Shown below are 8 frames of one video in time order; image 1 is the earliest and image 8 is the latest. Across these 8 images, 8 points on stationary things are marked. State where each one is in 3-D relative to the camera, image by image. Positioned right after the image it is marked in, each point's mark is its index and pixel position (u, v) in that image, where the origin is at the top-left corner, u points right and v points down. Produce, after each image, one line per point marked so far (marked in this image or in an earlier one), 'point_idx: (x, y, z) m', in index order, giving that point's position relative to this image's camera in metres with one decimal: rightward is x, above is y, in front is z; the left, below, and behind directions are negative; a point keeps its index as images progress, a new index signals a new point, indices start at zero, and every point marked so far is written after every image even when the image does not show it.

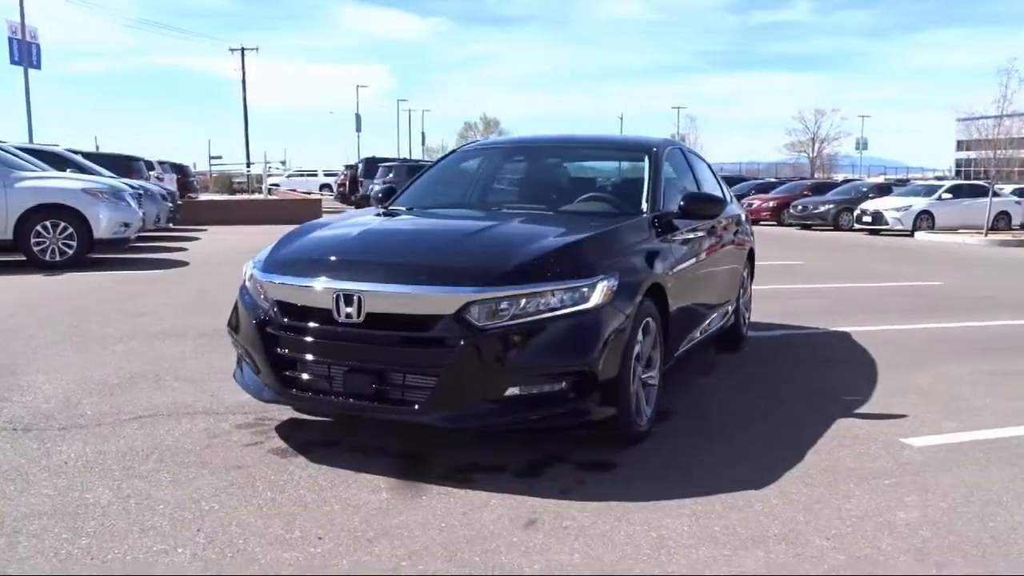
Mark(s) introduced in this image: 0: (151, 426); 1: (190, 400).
0: (-2.0, -0.8, +5.0) m
1: (-2.0, -0.7, +5.6) m
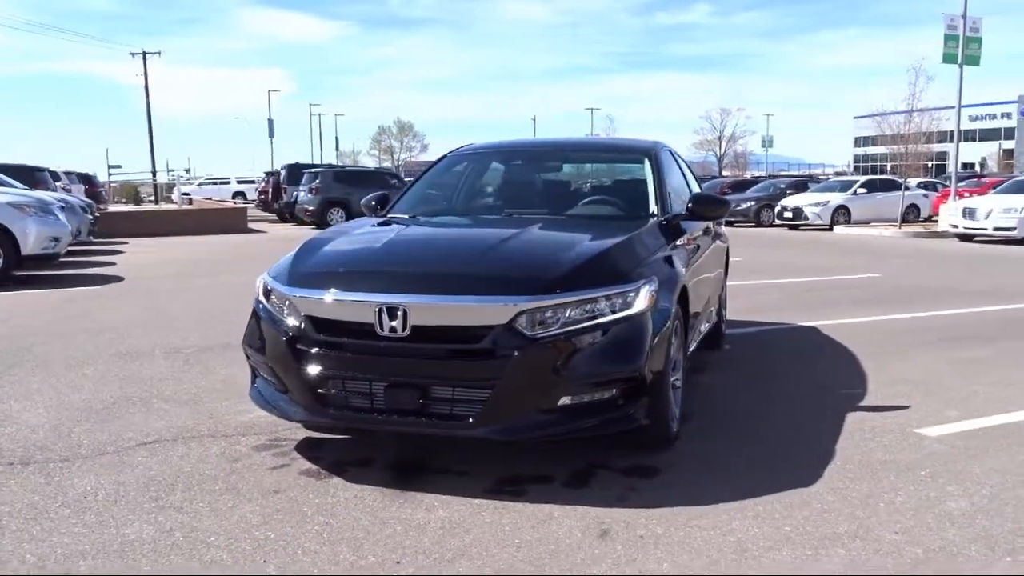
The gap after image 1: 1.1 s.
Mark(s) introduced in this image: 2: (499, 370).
0: (-1.9, -0.9, +4.7) m
1: (-1.9, -0.8, +5.3) m
2: (0.0, -0.4, +3.9) m
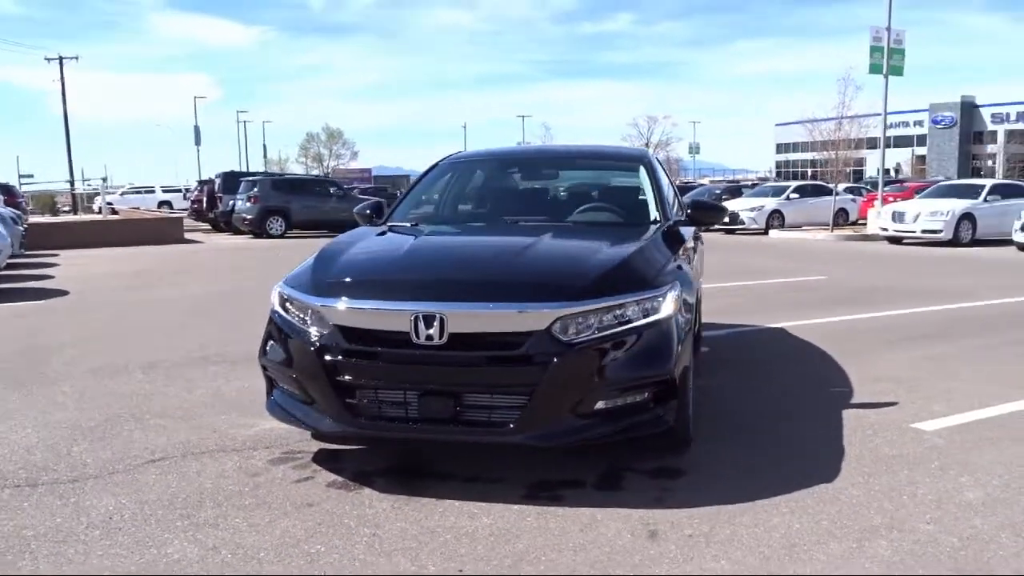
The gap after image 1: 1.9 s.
0: (-1.7, -0.9, +4.6) m
1: (-1.9, -0.9, +5.2) m
2: (+0.1, -0.4, +3.9) m
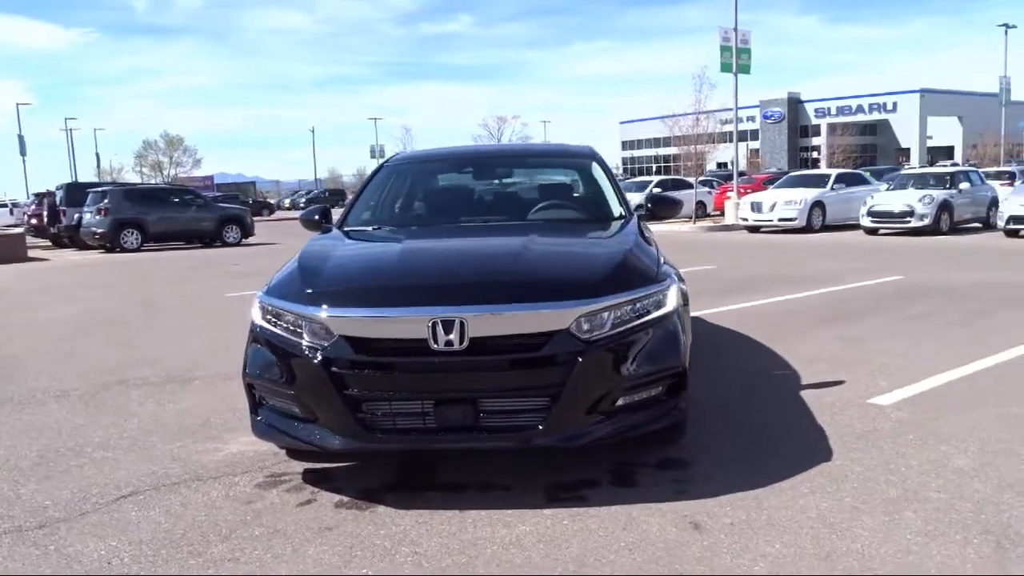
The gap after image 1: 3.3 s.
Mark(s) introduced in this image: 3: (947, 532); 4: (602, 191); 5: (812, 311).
0: (-1.7, -1.0, +4.2) m
1: (-1.9, -1.0, +4.8) m
2: (+0.2, -0.4, +3.9) m
3: (+1.7, -1.0, +3.5) m
4: (+0.6, +0.7, +6.0) m
5: (+3.3, -0.2, +9.7) m
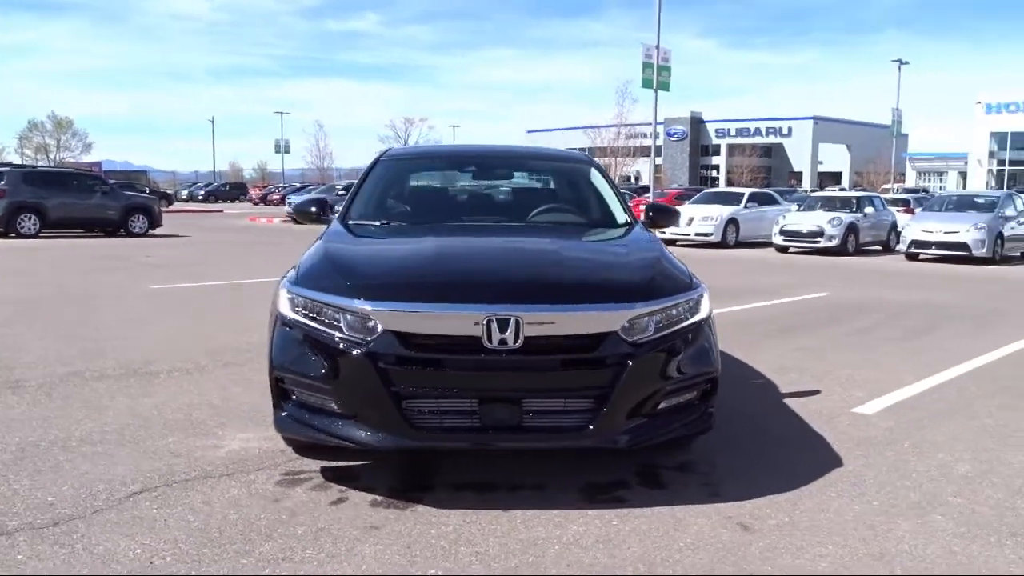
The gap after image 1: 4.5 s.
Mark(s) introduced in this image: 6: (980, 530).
0: (-1.5, -1.0, +4.0) m
1: (-1.8, -0.9, +4.5) m
2: (+0.4, -0.4, +3.9) m
3: (+1.9, -1.0, +3.7) m
4: (+0.6, +0.6, +6.1) m
5: (+2.8, -0.4, +10.0) m
6: (+2.0, -1.0, +3.7) m
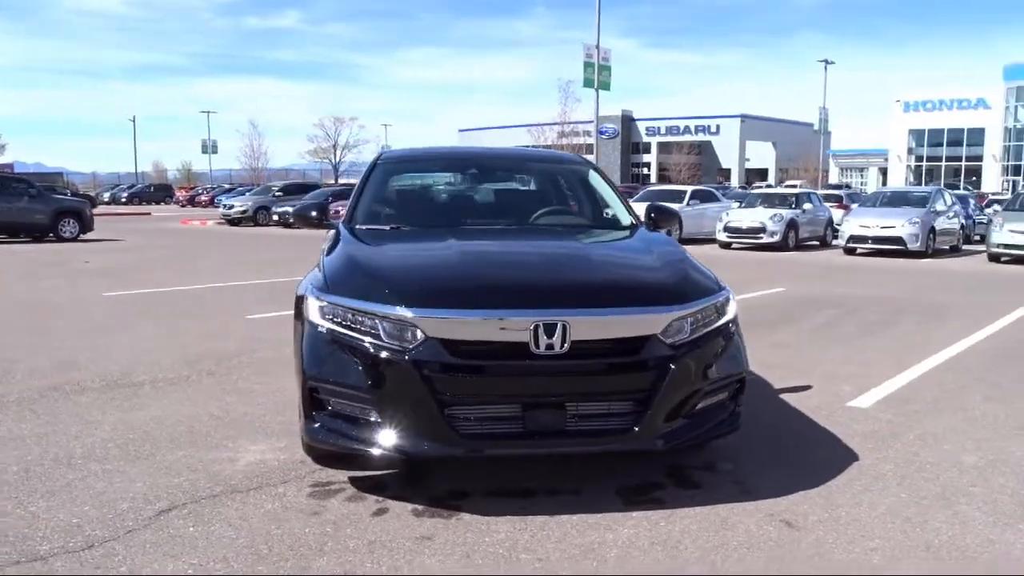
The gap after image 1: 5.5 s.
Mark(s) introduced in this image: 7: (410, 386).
0: (-1.3, -1.0, +3.9) m
1: (-1.7, -1.0, +4.4) m
2: (+0.6, -0.4, +3.9) m
3: (+2.2, -1.0, +3.8) m
4: (+0.6, +0.6, +6.1) m
5: (+2.5, -0.4, +10.2) m
6: (+2.2, -1.0, +3.9) m
7: (-0.5, -0.4, +3.8) m
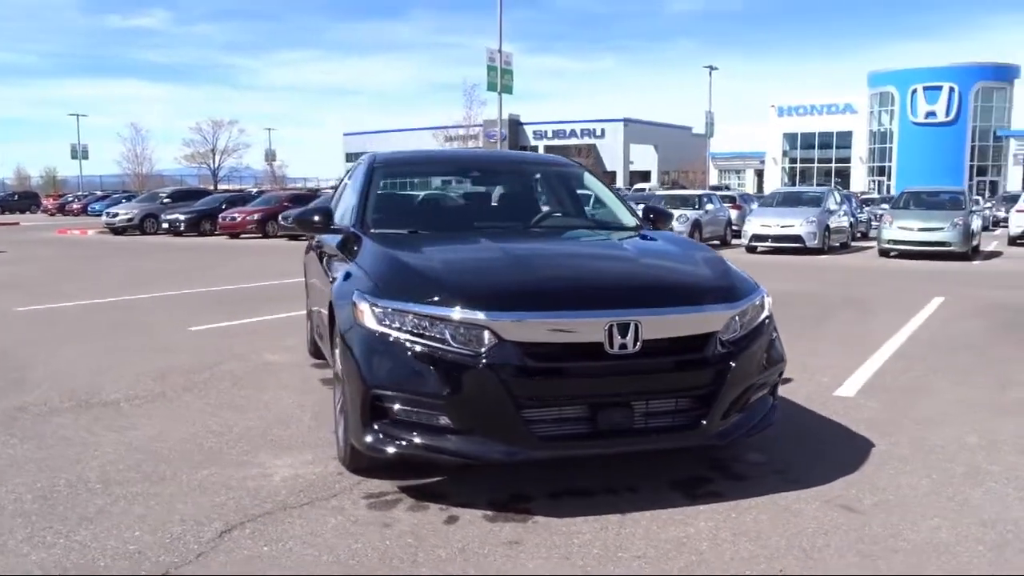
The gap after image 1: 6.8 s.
0: (-1.0, -1.0, +3.7) m
1: (-1.4, -1.0, +4.2) m
2: (+0.9, -0.4, +4.0) m
3: (+2.5, -1.0, +4.1) m
4: (+0.6, +0.6, +6.2) m
5: (+2.0, -0.3, +10.5) m
6: (+2.5, -1.0, +4.2) m
7: (-0.1, -0.4, +3.8) m
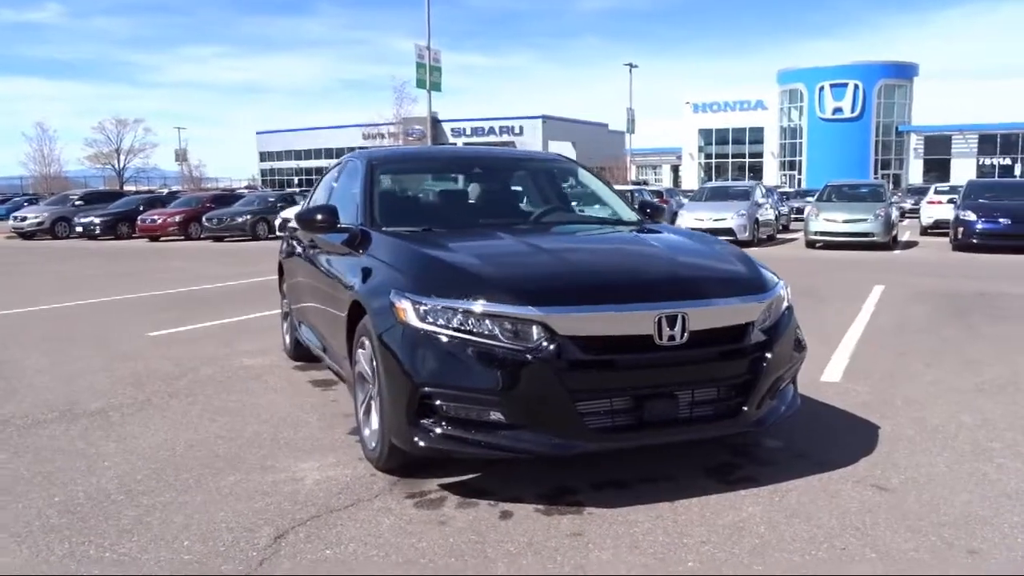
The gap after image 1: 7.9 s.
0: (-0.7, -1.0, +3.7) m
1: (-1.2, -1.0, +4.1) m
2: (+1.1, -0.4, +4.2) m
3: (+2.7, -0.9, +4.4) m
4: (+0.6, +0.7, +6.3) m
5: (+1.6, -0.3, +10.7) m
6: (+2.7, -0.9, +4.4) m
7: (+0.1, -0.4, +3.8) m
